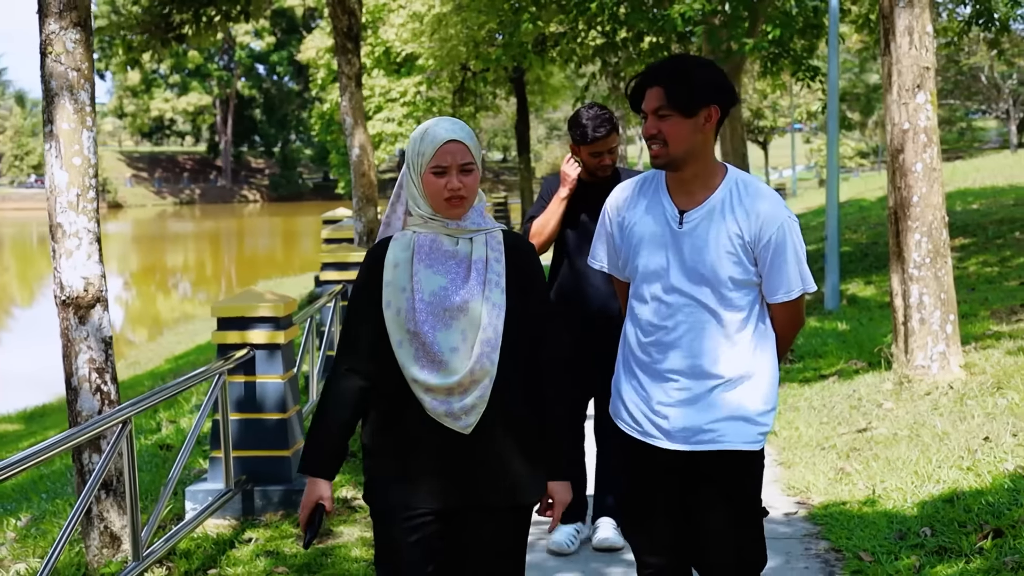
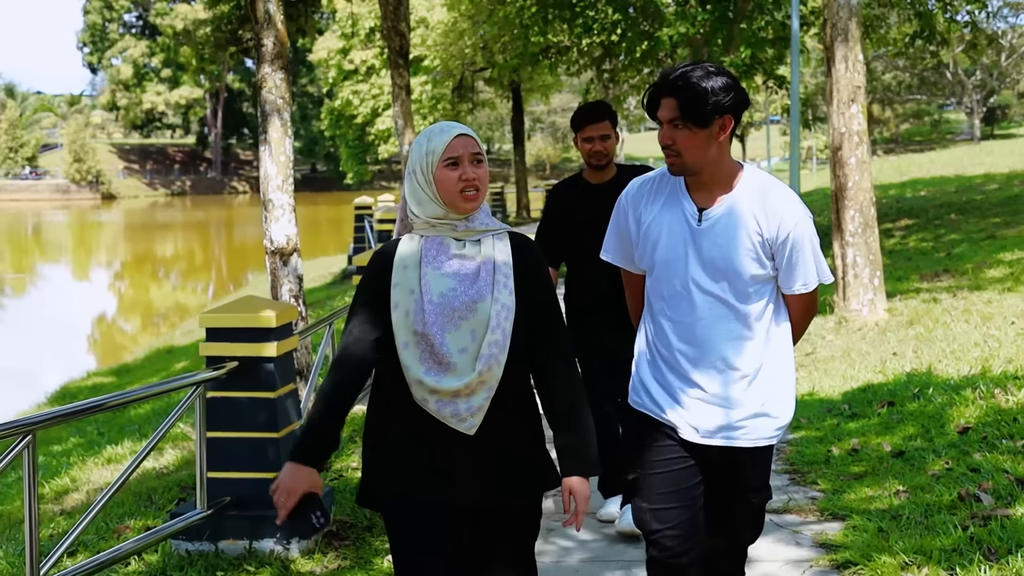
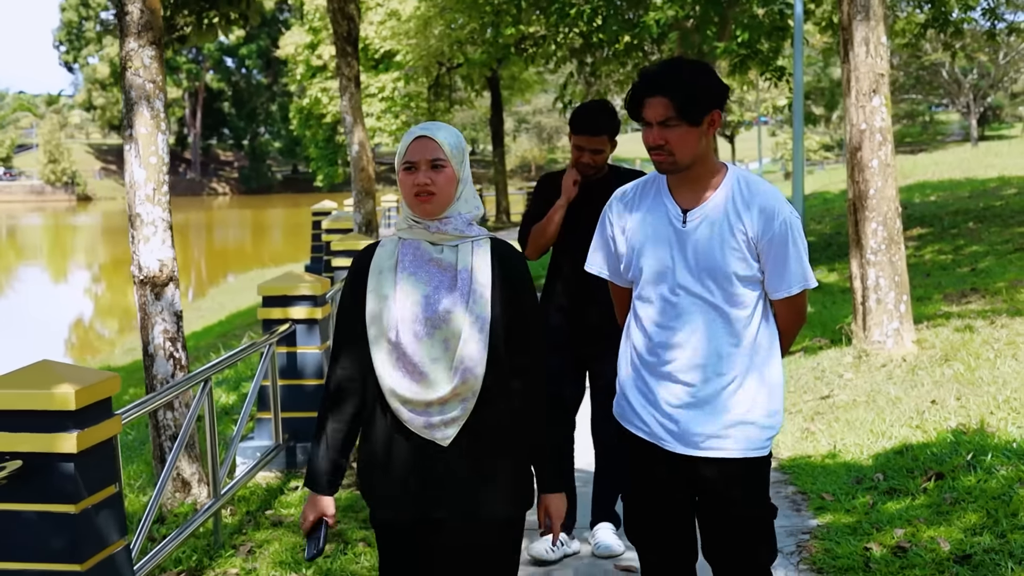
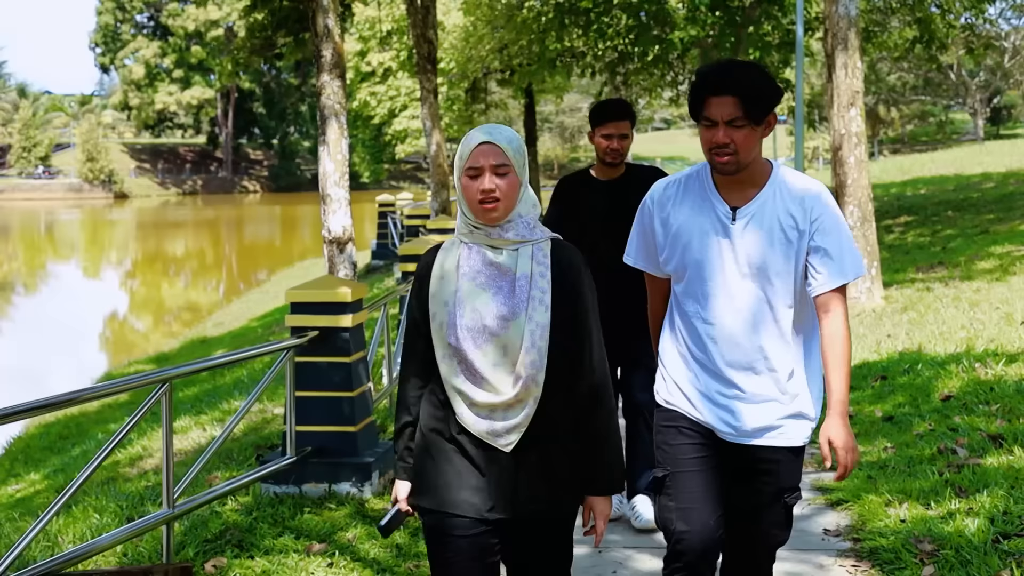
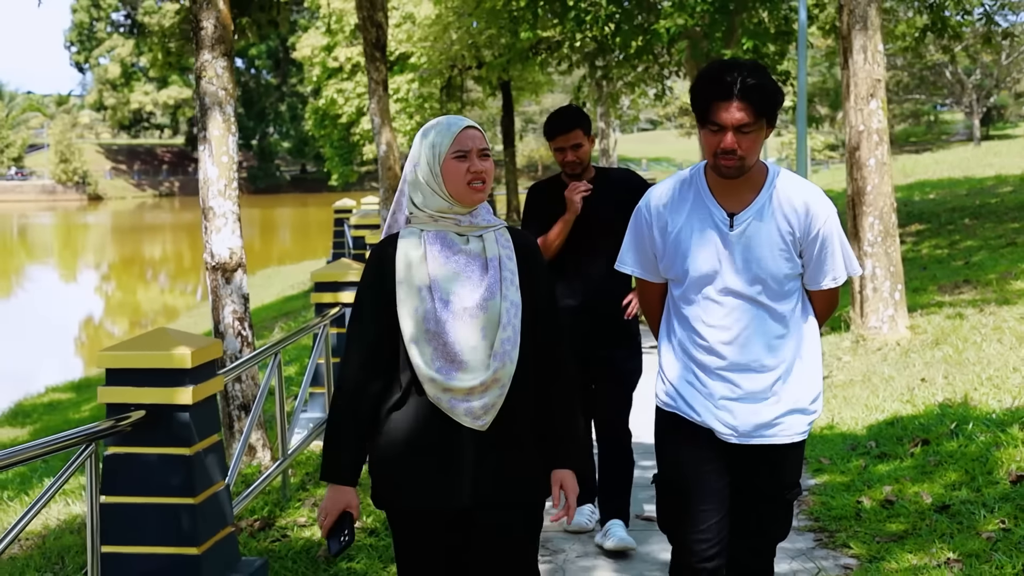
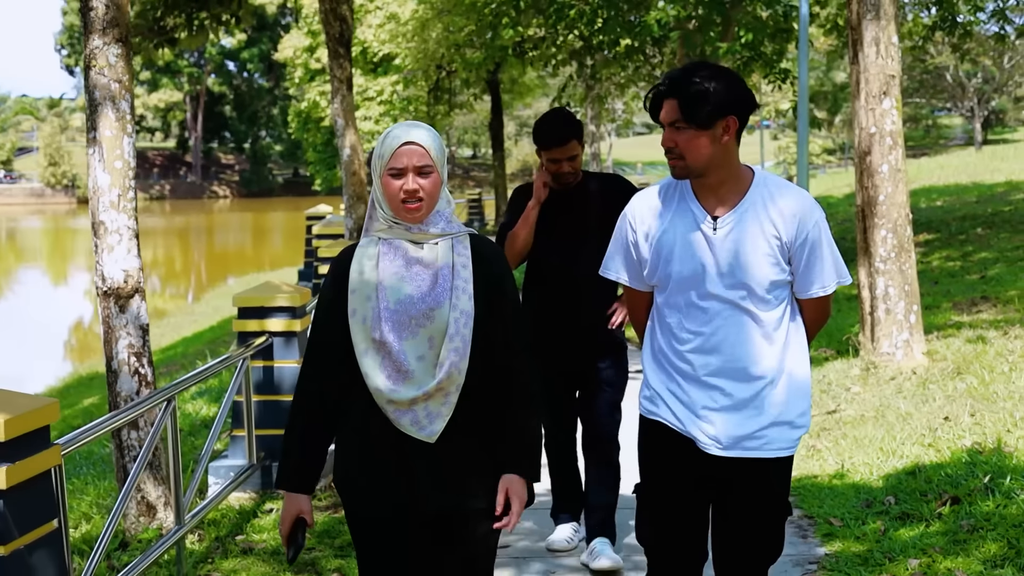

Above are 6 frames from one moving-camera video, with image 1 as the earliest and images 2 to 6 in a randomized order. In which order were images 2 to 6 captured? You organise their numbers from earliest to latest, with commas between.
6, 3, 5, 2, 4
